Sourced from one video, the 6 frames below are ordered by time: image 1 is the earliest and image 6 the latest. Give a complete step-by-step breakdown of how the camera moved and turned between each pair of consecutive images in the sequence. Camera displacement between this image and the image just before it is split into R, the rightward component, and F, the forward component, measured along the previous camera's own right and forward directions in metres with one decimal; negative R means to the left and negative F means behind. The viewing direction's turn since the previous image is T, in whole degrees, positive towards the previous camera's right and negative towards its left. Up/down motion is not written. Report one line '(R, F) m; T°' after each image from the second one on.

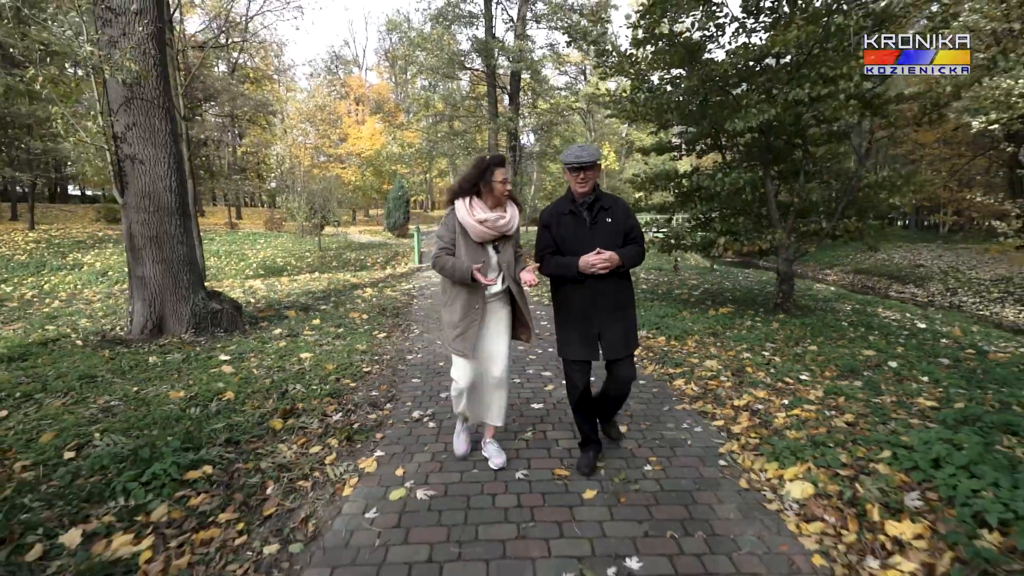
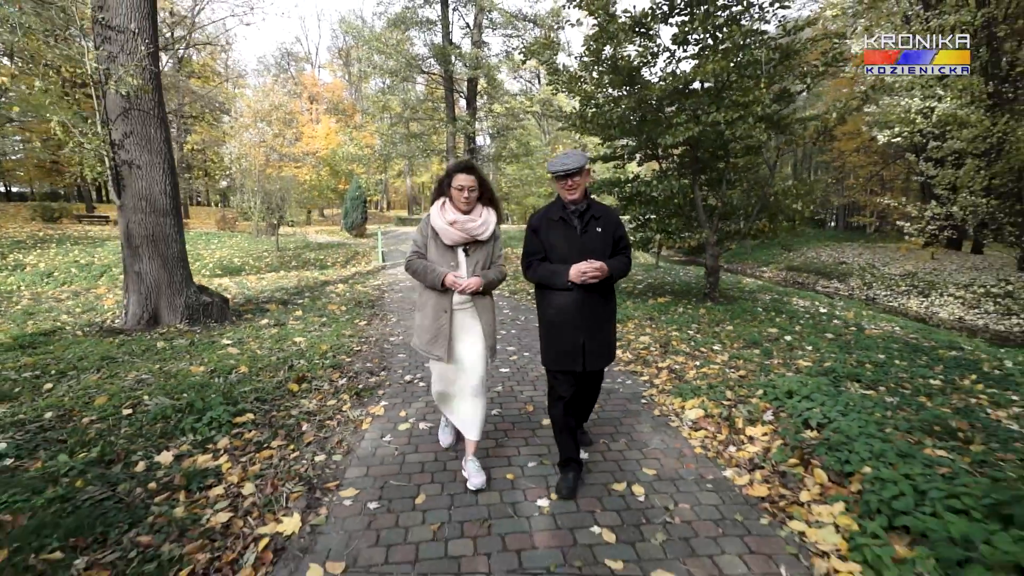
(-0.1, -0.9) m; +5°
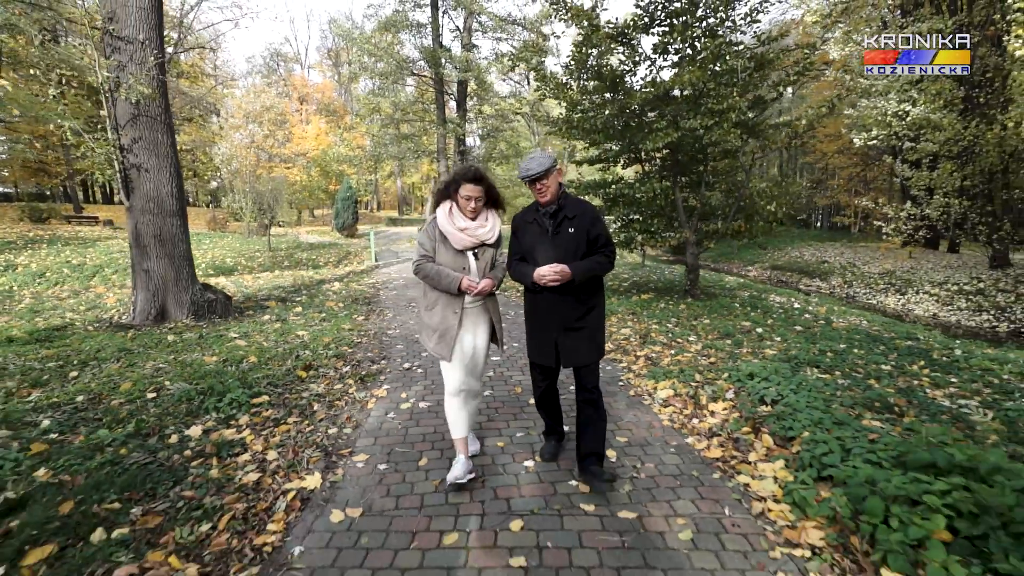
(0.0, -0.4) m; +1°
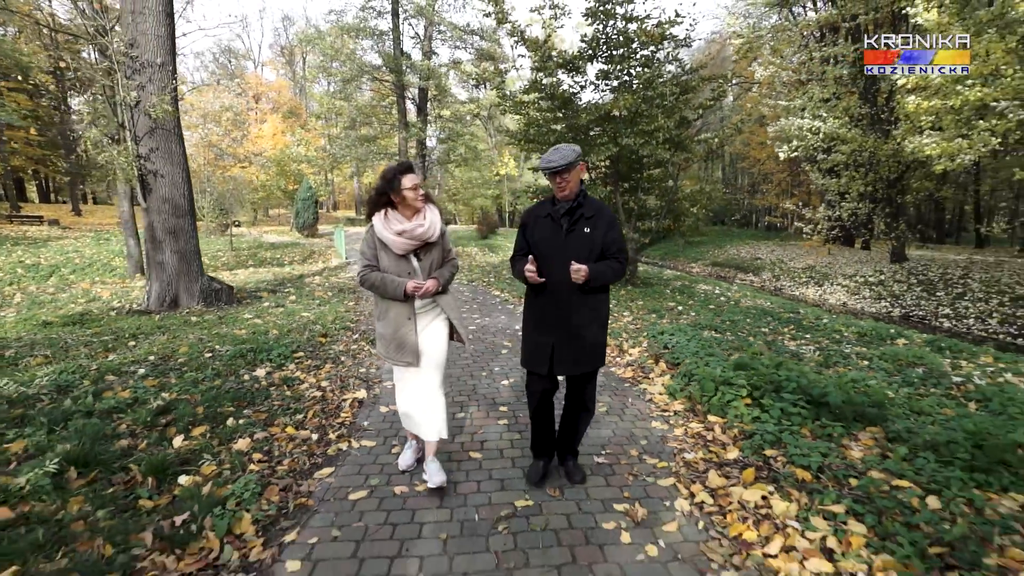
(-0.2, -1.4) m; +5°
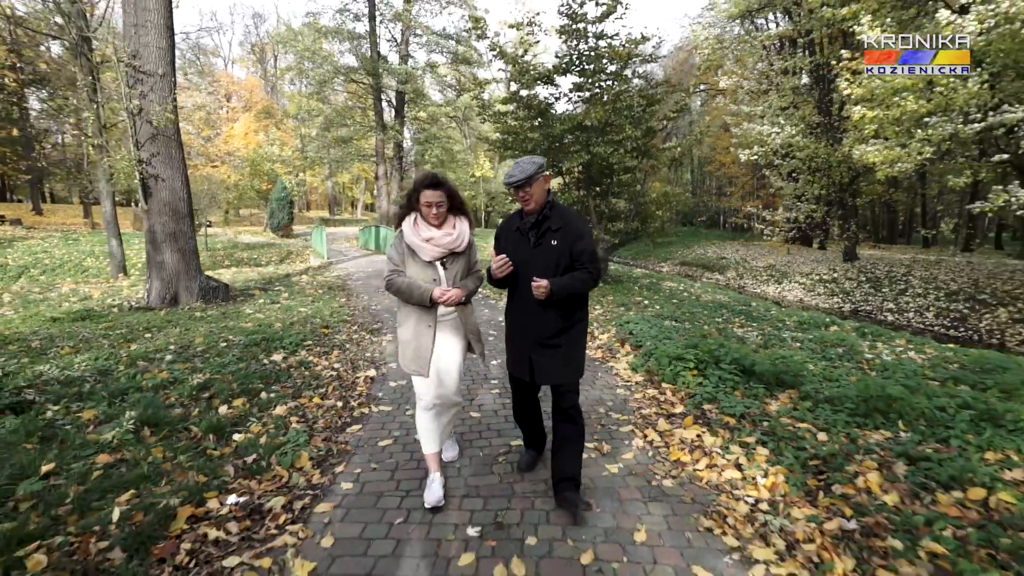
(-0.1, -0.7) m; +3°
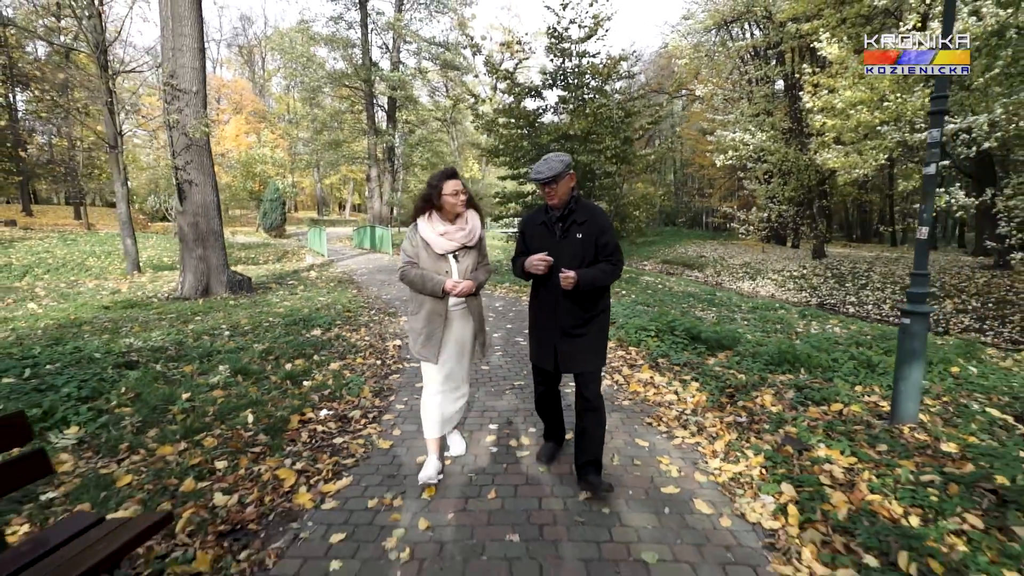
(-0.1, -1.1) m; +1°
